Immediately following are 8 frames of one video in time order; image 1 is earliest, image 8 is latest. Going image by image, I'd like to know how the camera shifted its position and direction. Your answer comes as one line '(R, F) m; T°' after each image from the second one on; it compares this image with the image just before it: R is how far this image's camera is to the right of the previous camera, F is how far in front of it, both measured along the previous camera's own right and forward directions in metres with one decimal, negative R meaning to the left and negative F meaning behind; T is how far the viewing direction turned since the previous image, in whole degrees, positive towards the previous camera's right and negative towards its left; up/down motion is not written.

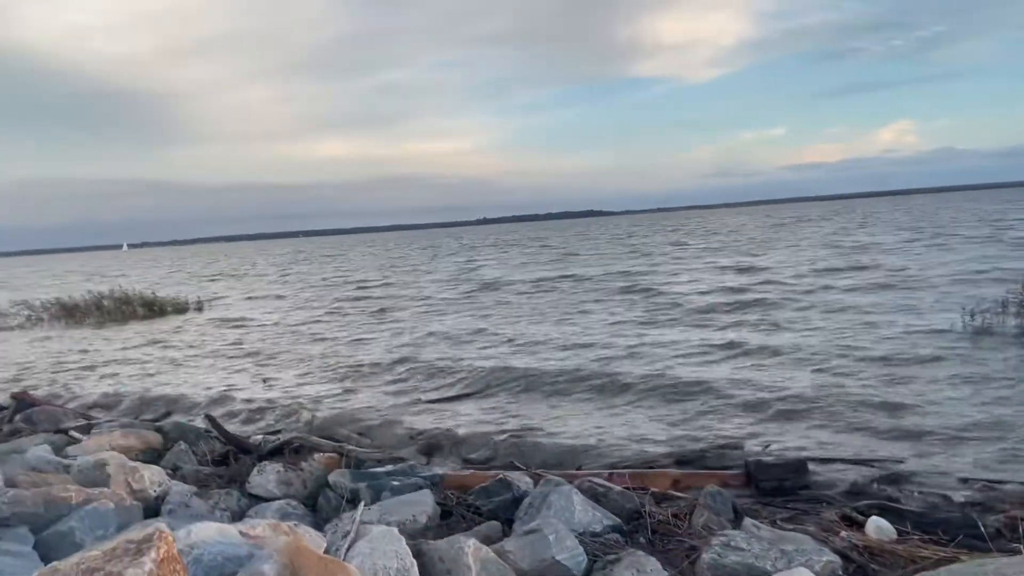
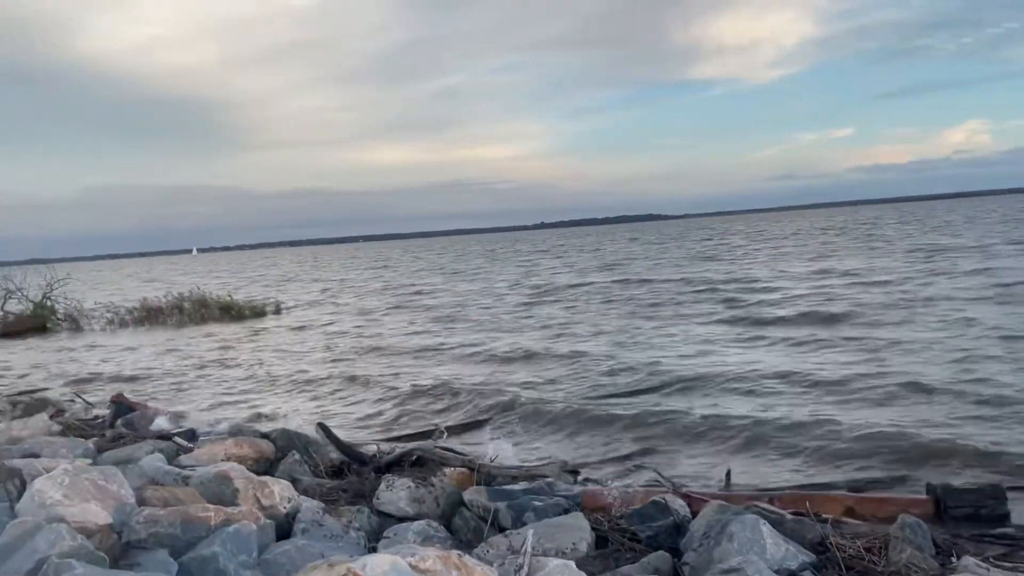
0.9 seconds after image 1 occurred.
(-0.6, +0.5) m; -4°
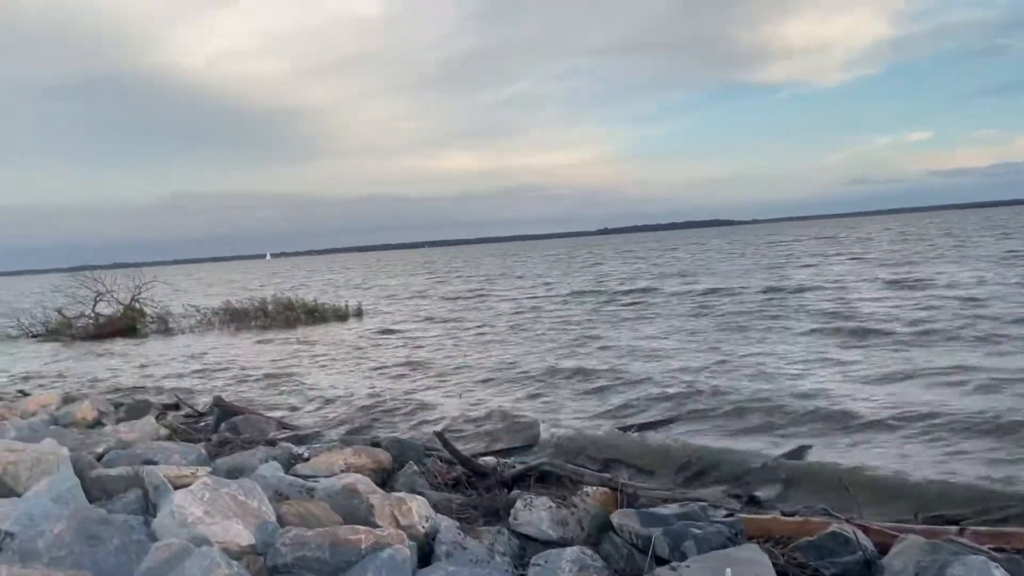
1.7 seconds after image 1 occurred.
(-0.6, +0.5) m; -4°
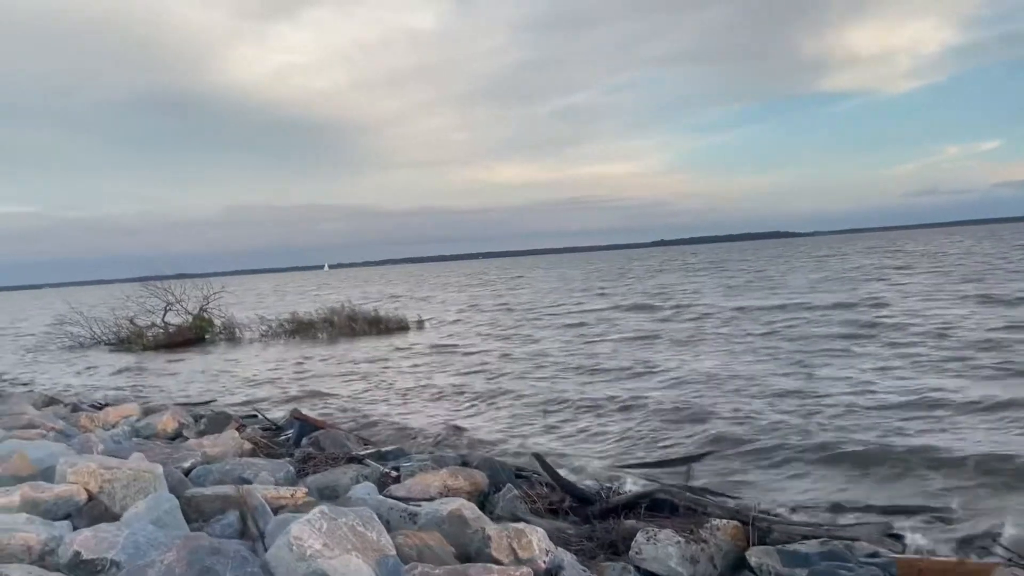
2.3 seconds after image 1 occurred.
(-0.4, +0.4) m; -4°
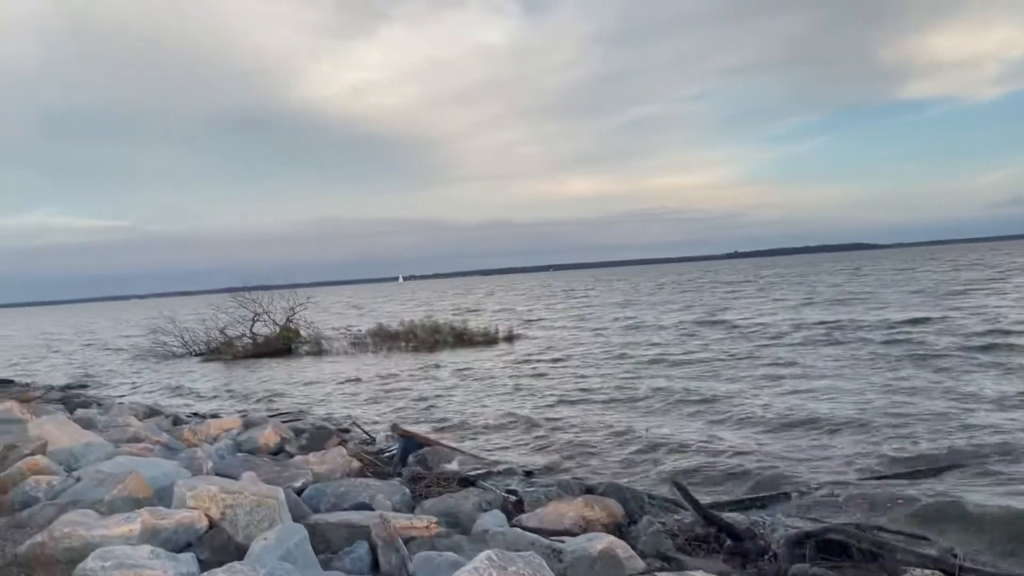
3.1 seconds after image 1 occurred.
(-0.5, +0.5) m; -5°
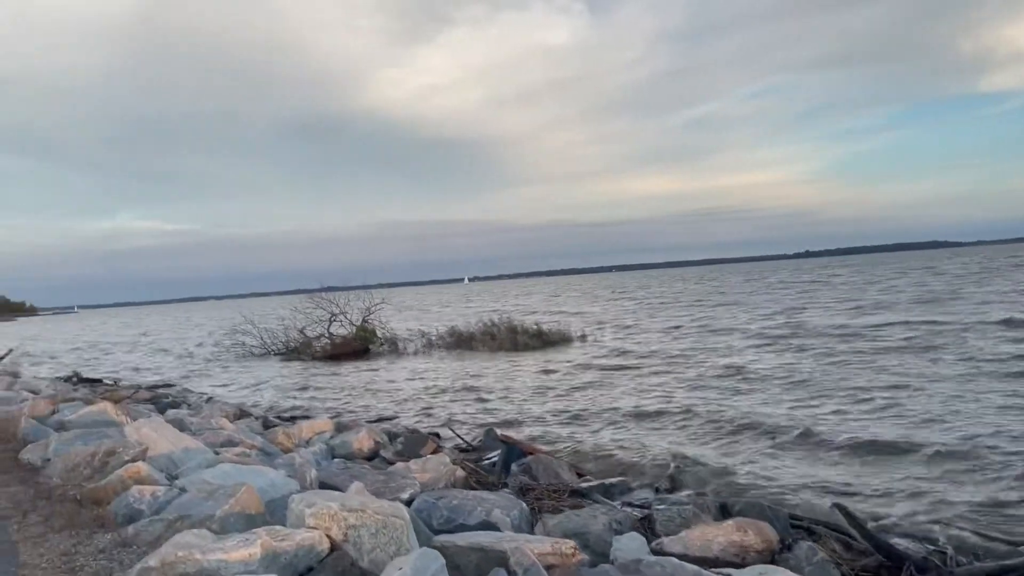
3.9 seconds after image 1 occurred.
(-0.5, +0.5) m; -4°
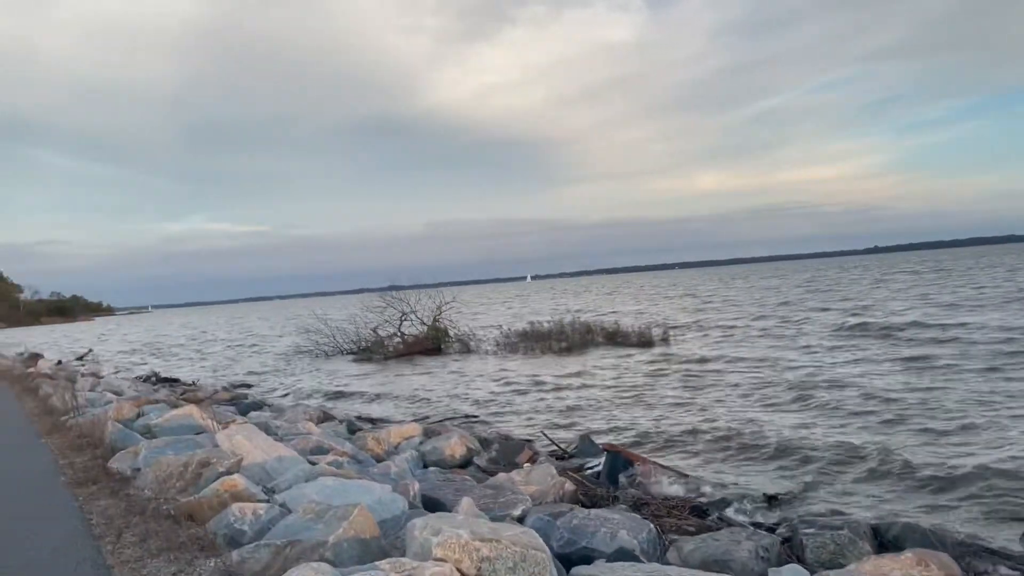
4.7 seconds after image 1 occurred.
(-0.4, +0.6) m; -4°
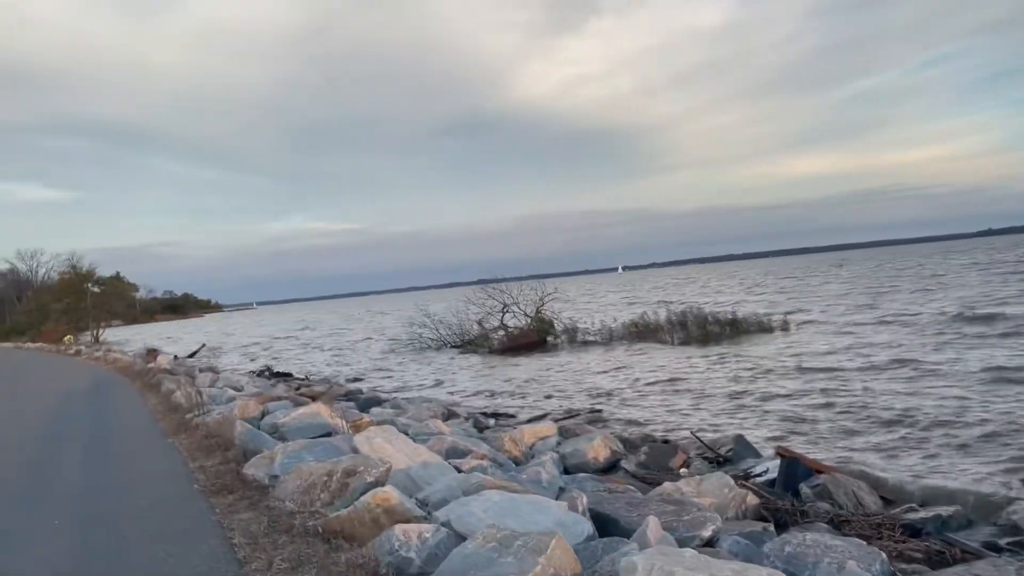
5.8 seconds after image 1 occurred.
(-0.5, +0.8) m; -6°
